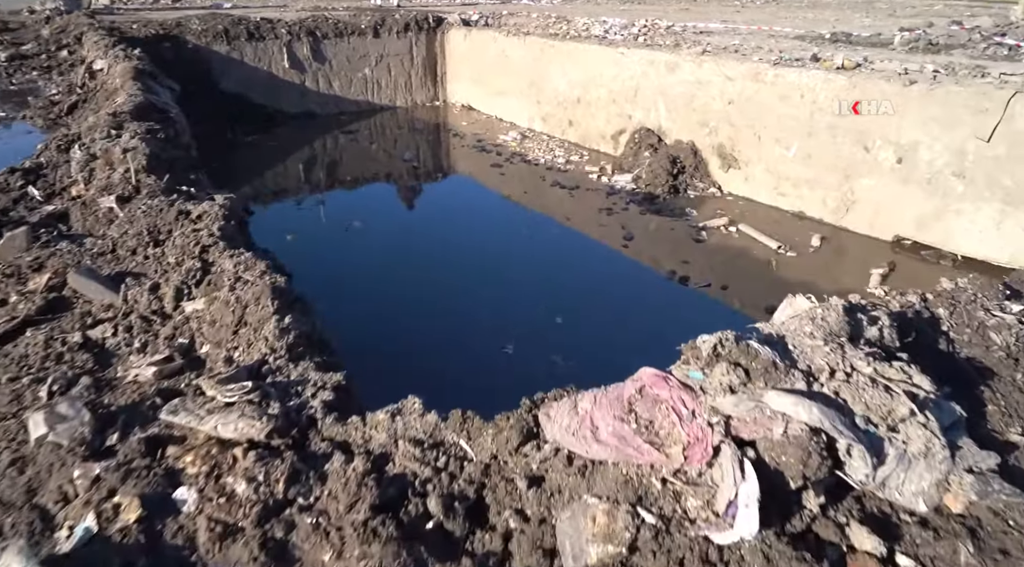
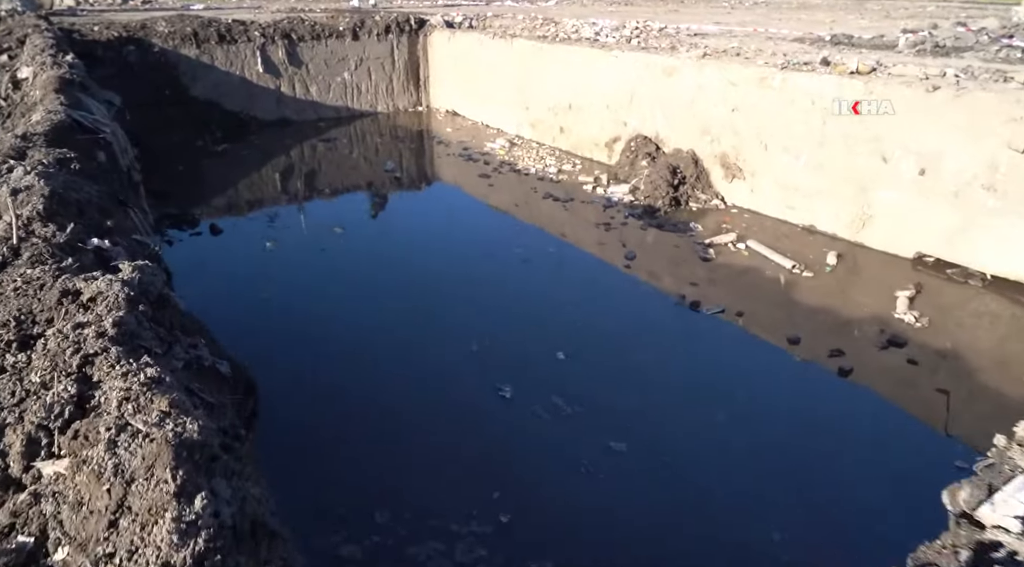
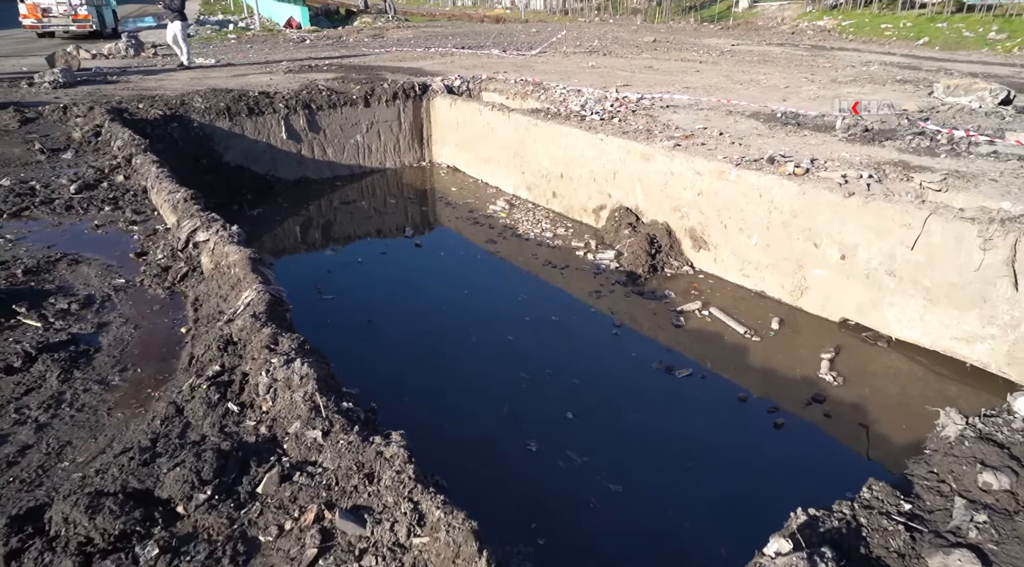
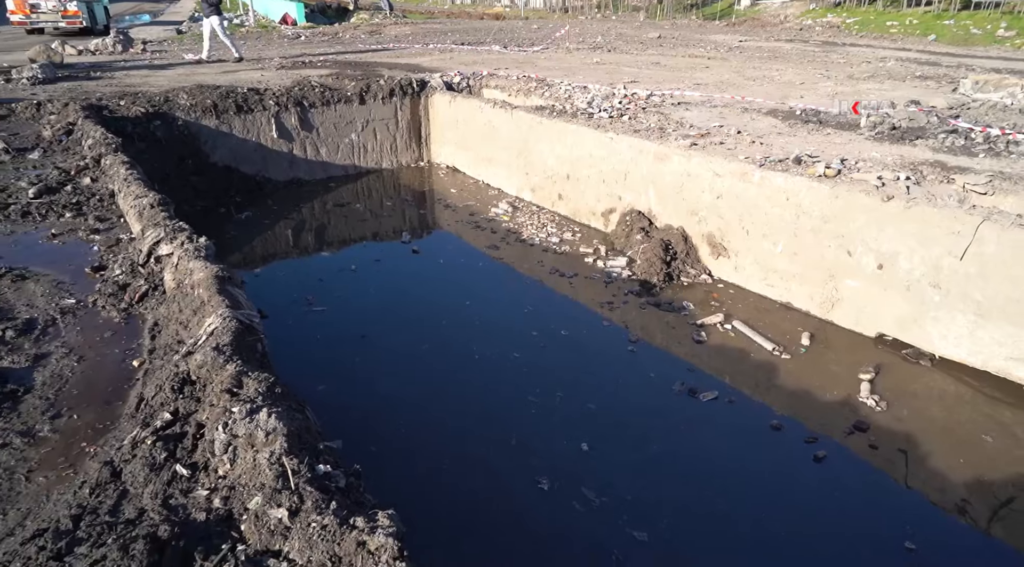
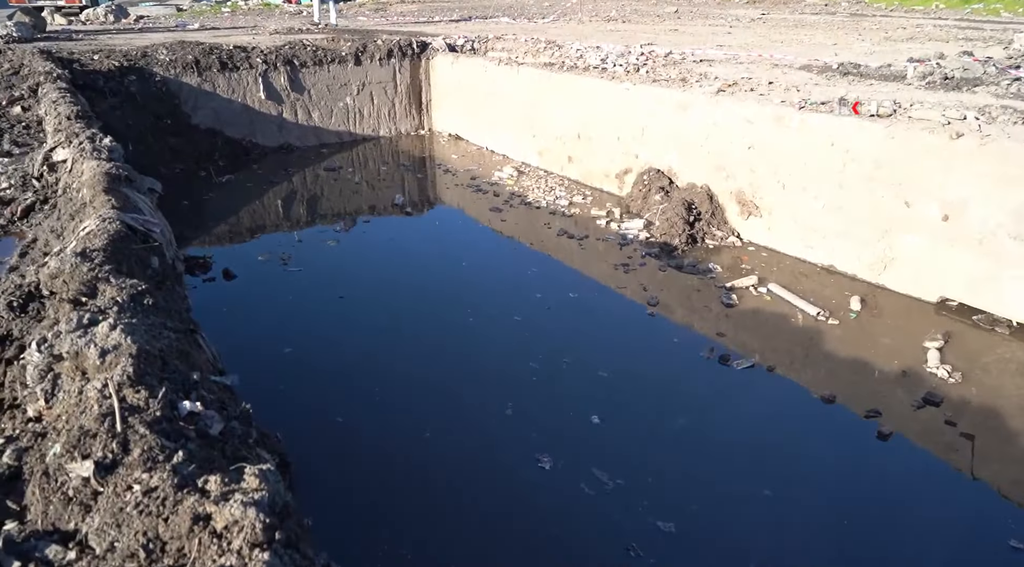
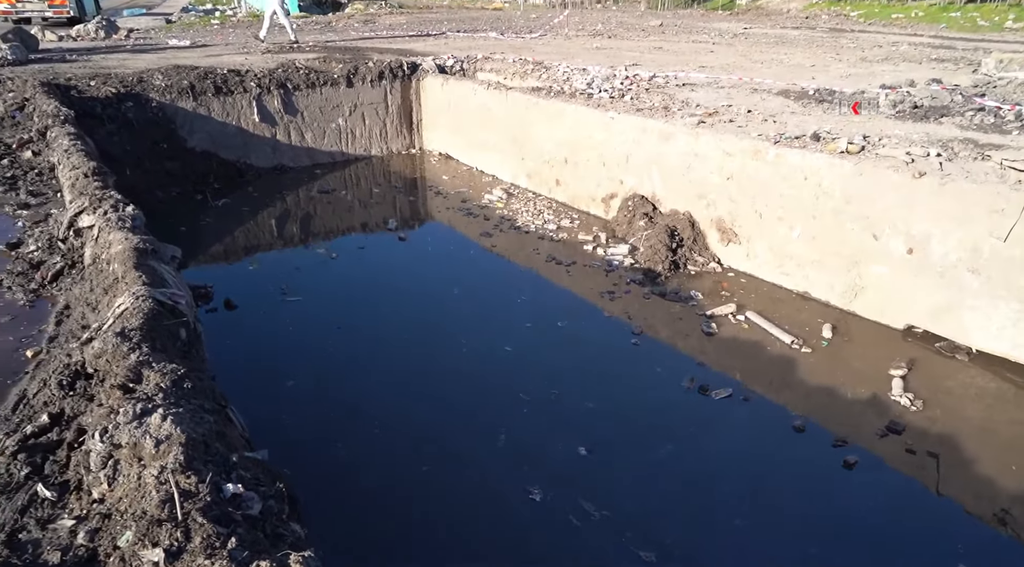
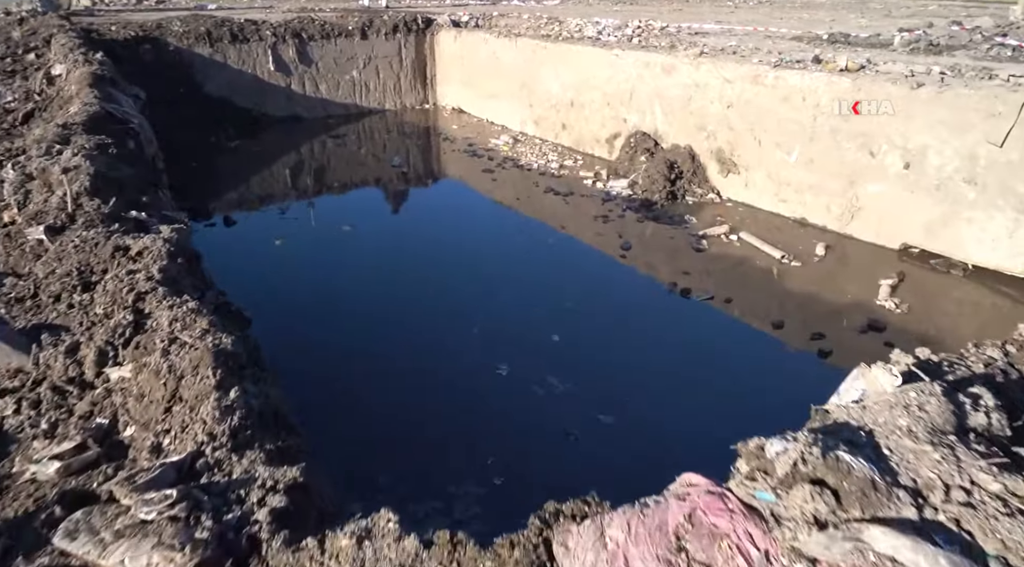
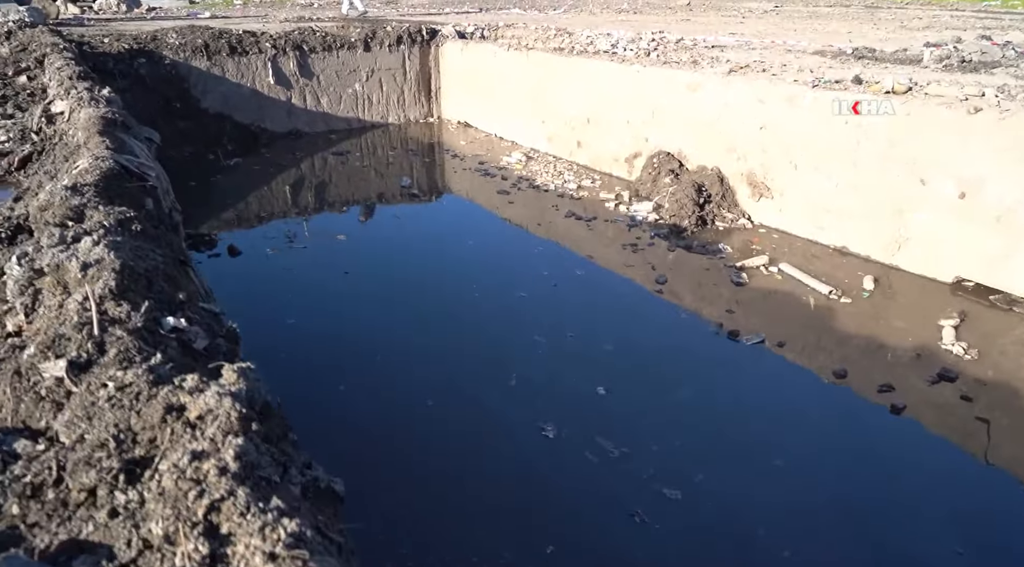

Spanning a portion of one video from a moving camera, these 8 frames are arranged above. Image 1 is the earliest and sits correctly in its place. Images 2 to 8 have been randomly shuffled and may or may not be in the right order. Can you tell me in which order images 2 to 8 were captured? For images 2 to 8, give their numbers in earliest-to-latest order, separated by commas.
7, 2, 8, 5, 6, 4, 3
